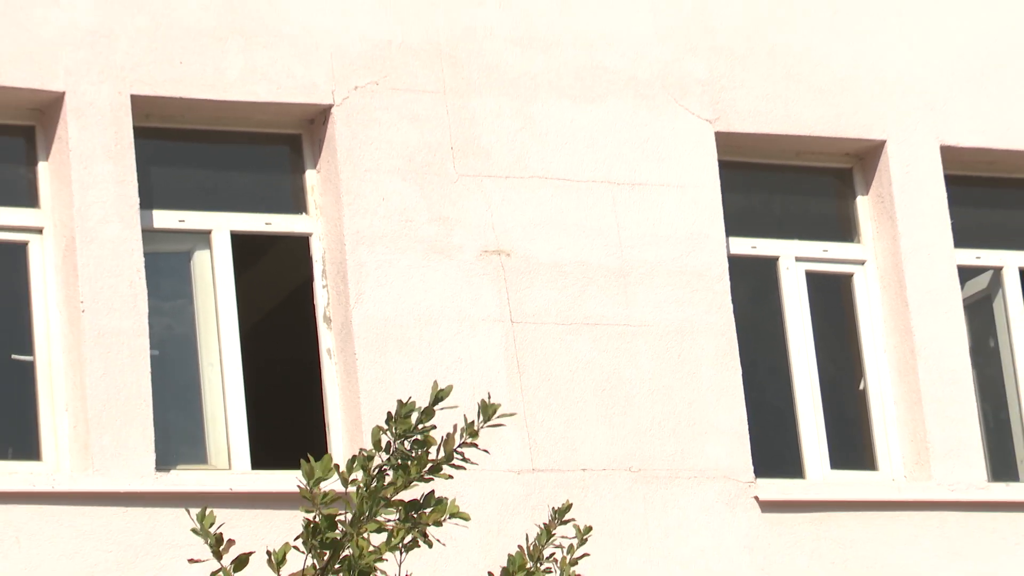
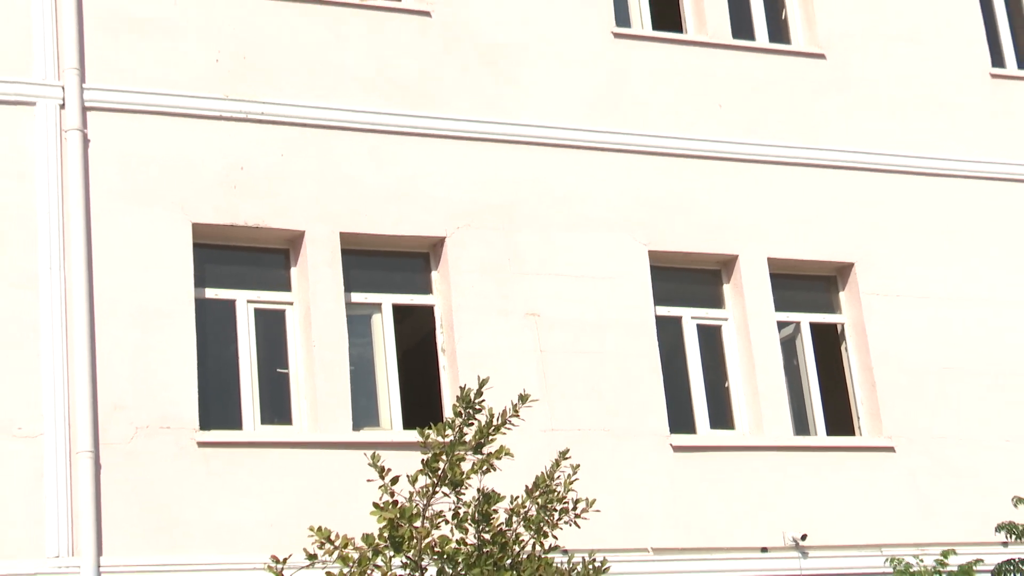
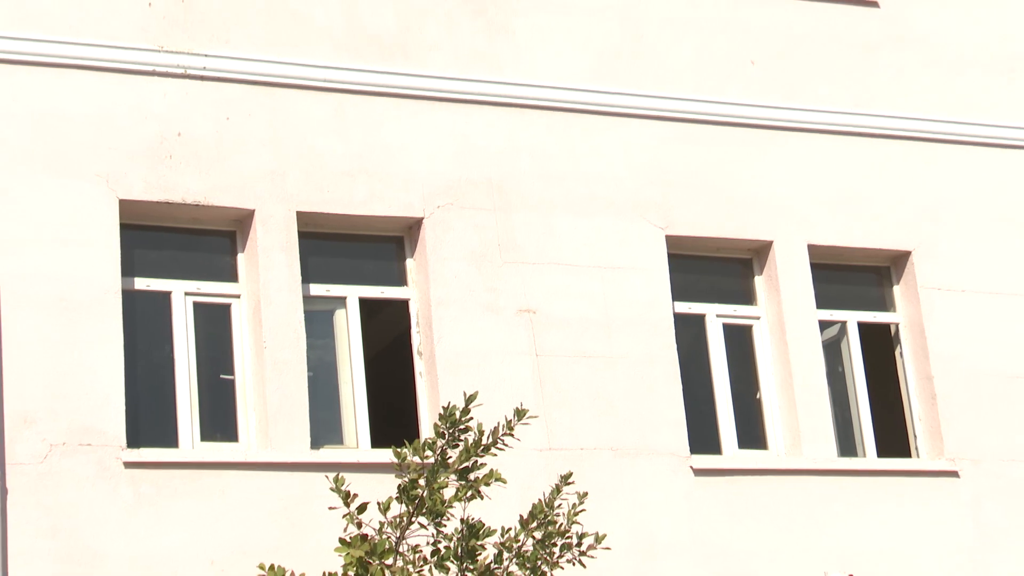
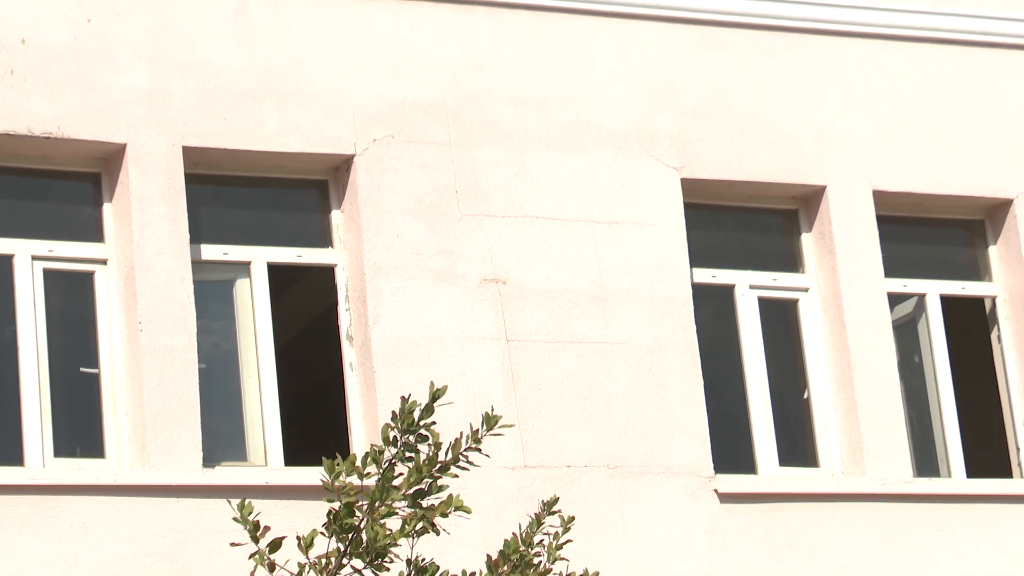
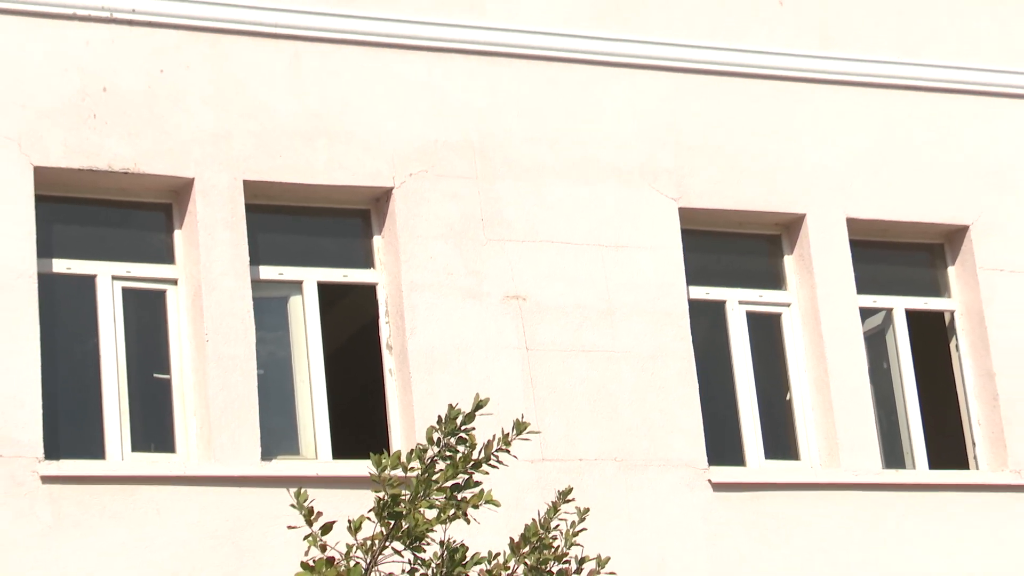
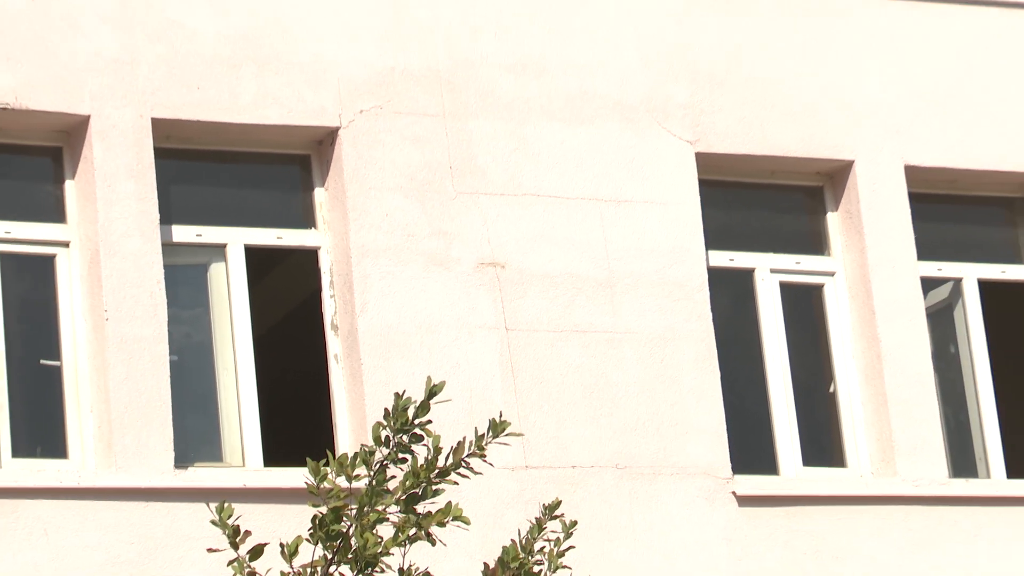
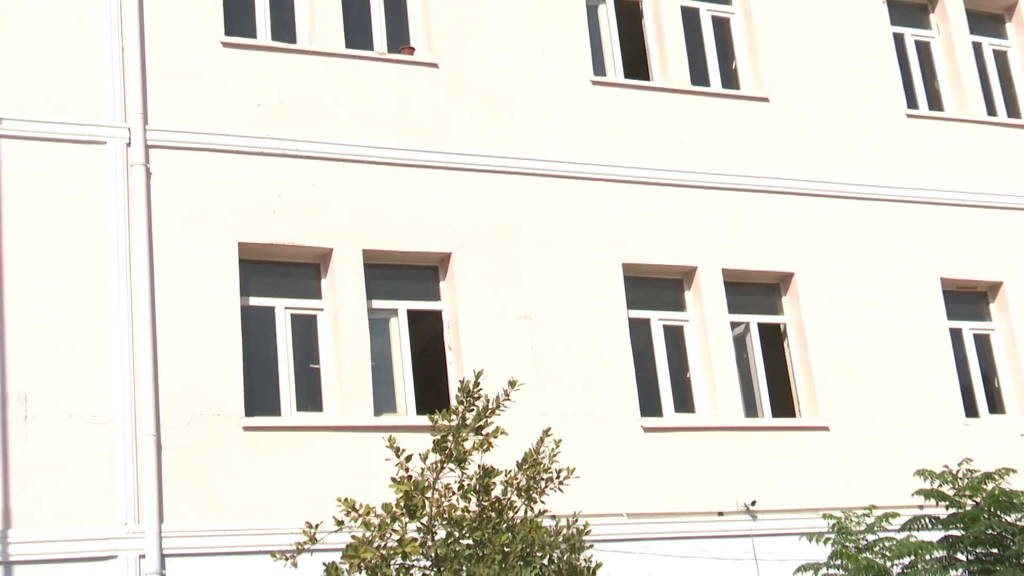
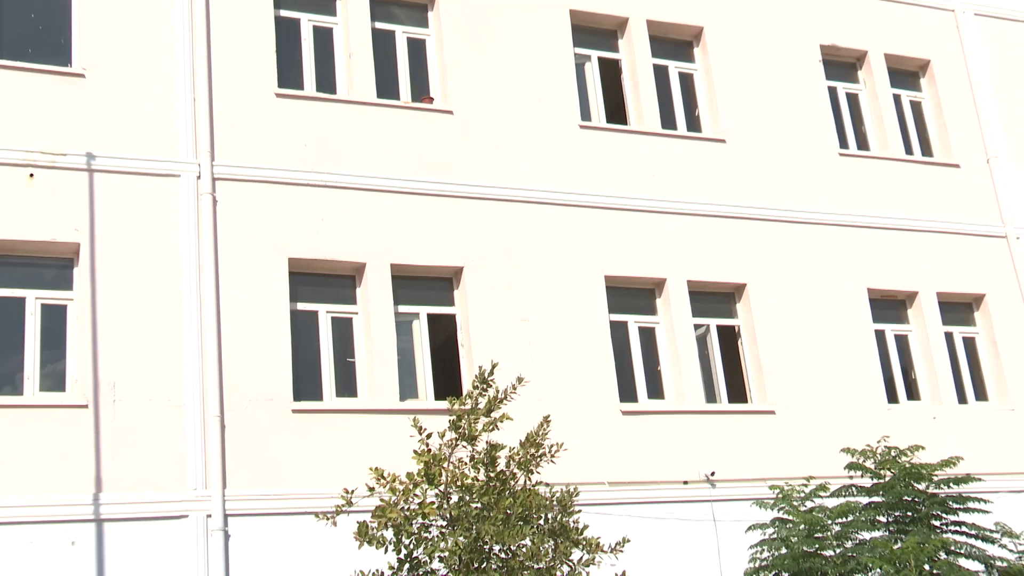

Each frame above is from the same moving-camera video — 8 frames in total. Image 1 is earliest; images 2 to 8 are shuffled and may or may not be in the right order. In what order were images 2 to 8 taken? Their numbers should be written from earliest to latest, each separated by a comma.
6, 4, 5, 3, 2, 7, 8
